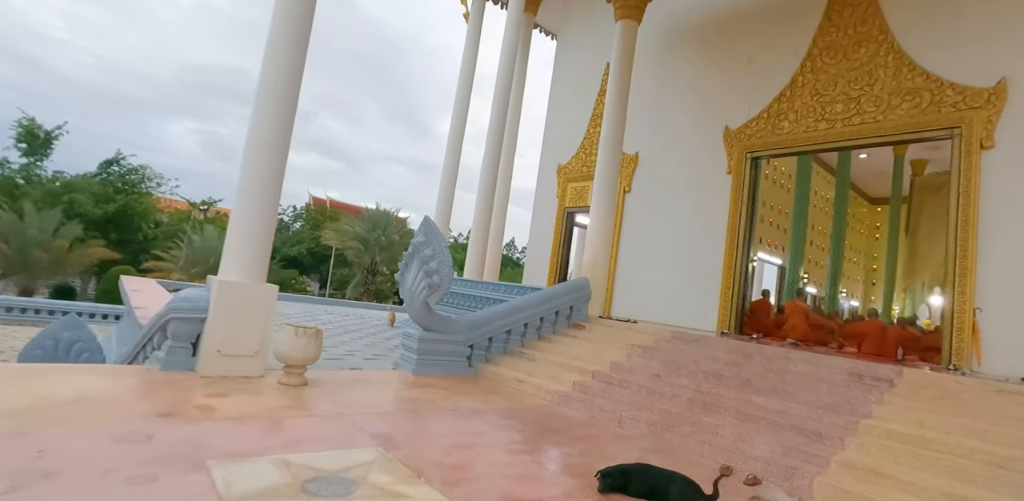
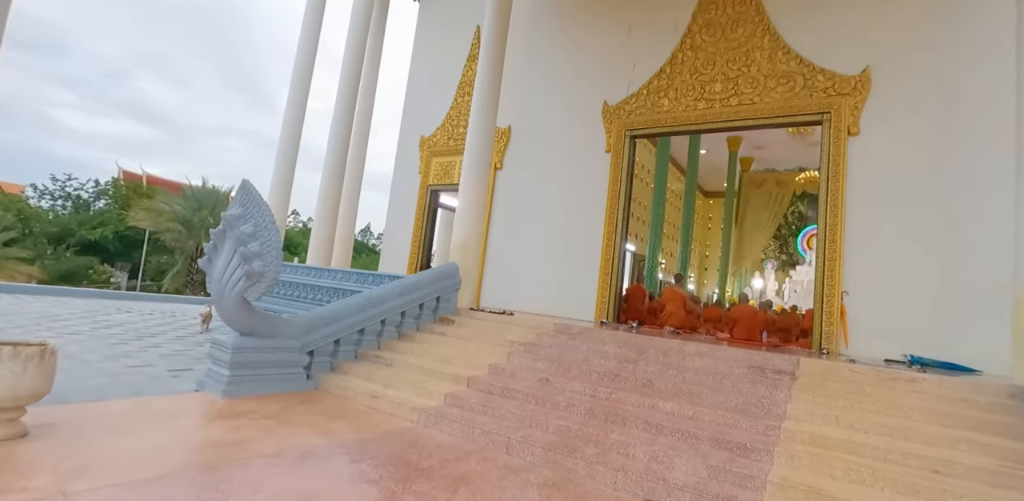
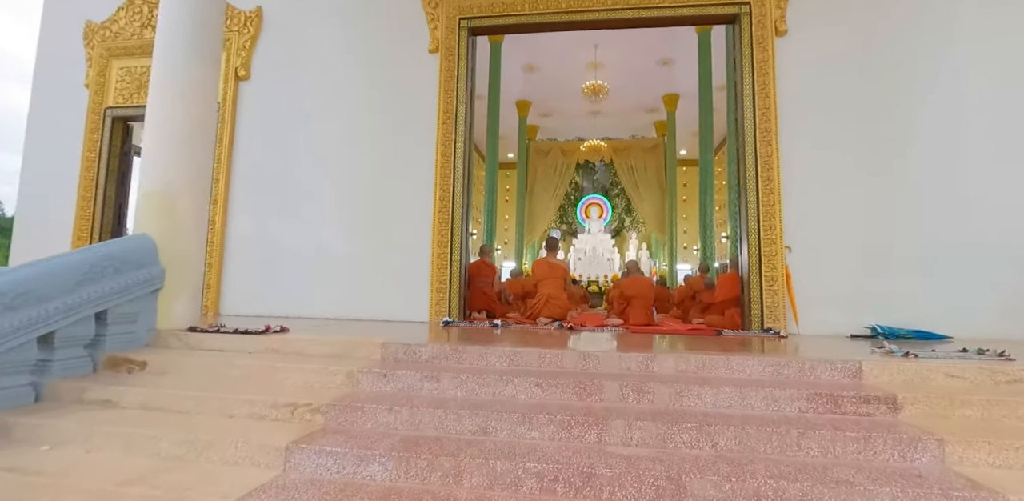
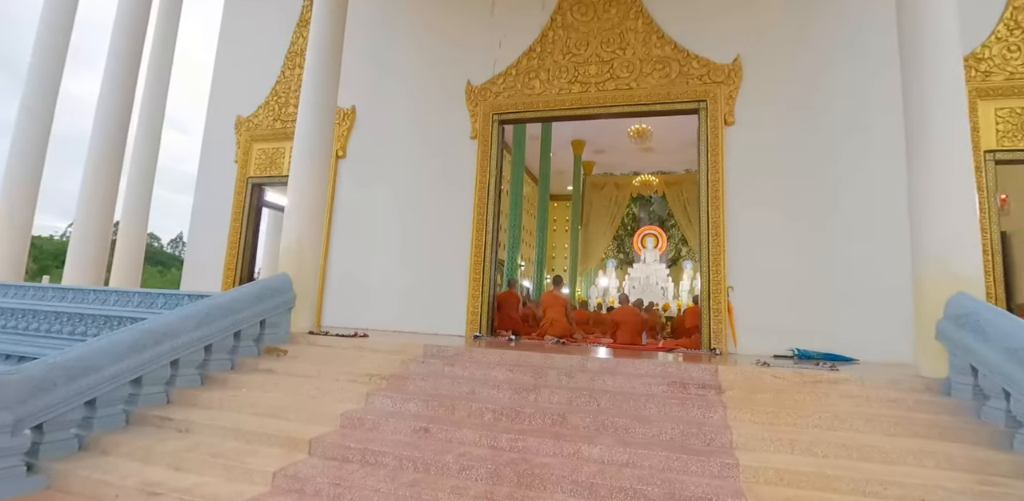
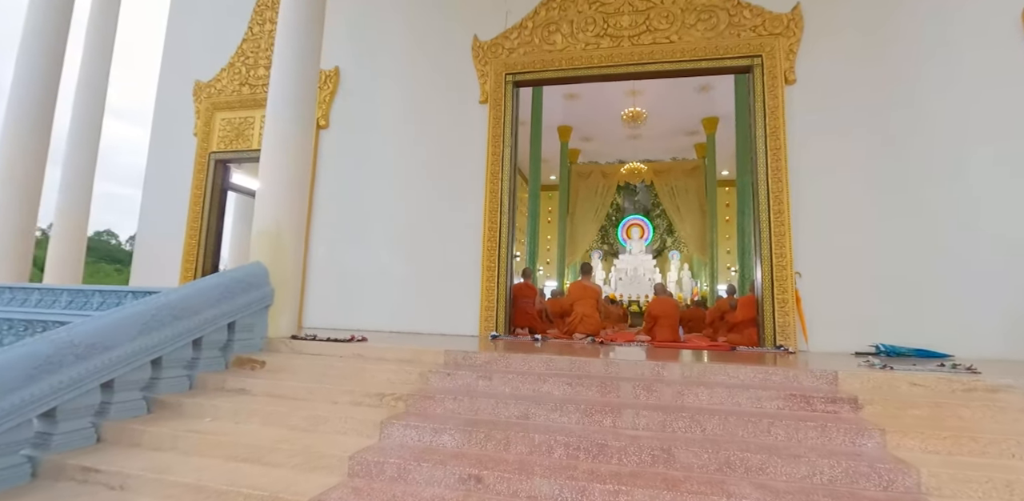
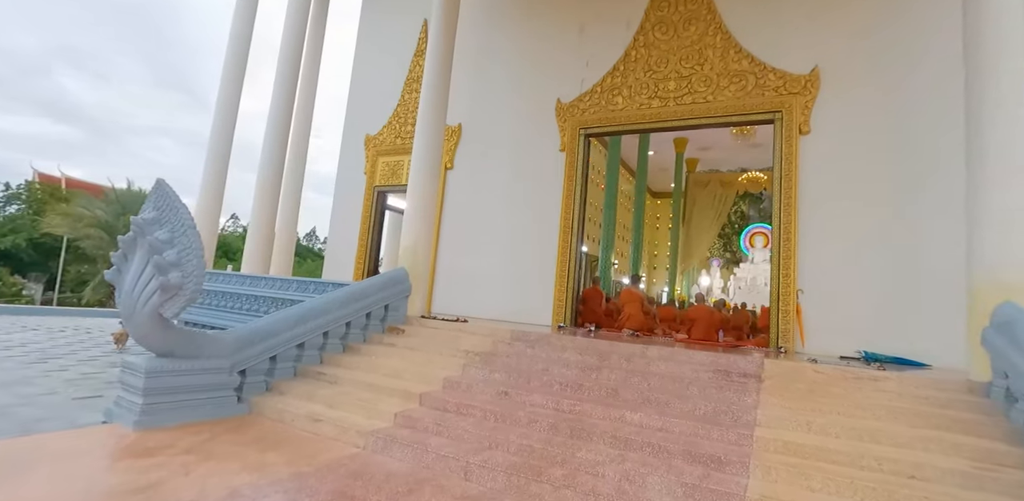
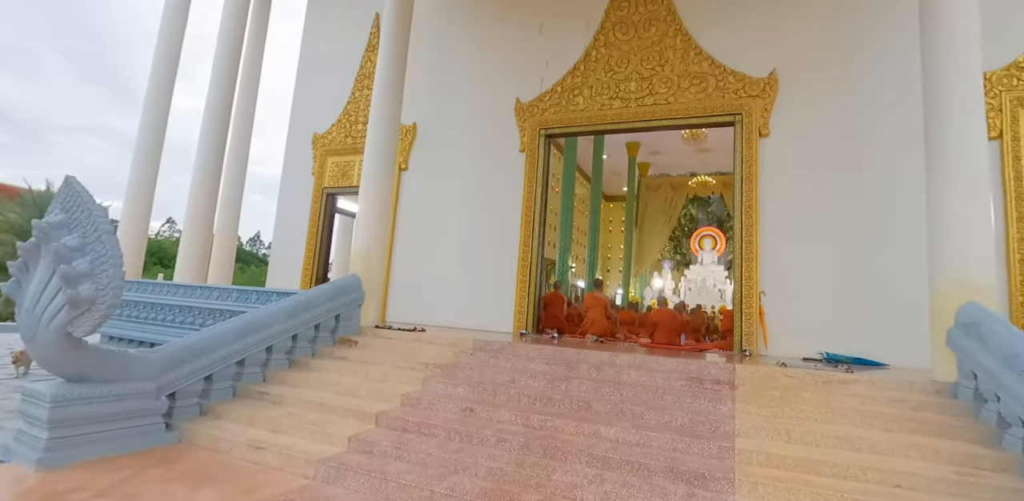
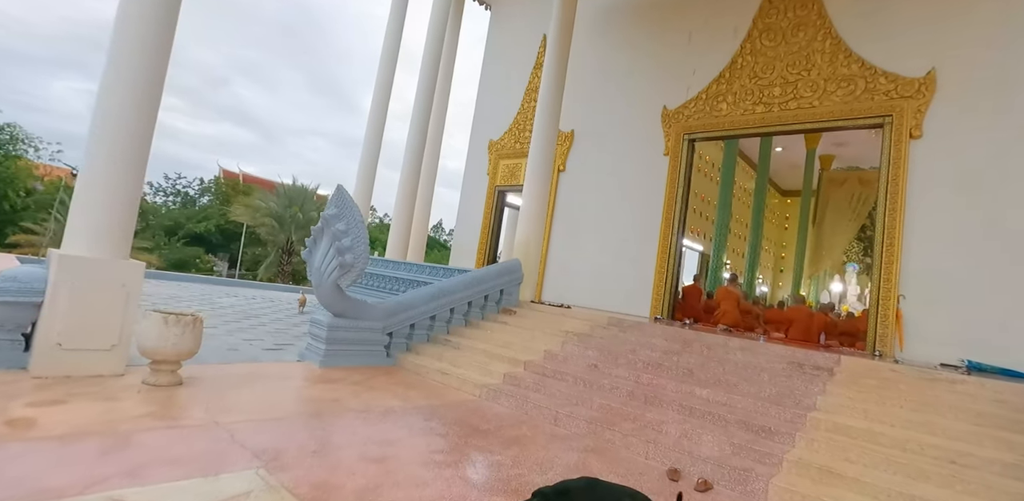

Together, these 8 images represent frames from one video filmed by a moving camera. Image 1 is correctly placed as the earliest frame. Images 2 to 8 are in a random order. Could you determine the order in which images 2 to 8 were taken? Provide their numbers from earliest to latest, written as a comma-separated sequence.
8, 2, 6, 7, 4, 5, 3
